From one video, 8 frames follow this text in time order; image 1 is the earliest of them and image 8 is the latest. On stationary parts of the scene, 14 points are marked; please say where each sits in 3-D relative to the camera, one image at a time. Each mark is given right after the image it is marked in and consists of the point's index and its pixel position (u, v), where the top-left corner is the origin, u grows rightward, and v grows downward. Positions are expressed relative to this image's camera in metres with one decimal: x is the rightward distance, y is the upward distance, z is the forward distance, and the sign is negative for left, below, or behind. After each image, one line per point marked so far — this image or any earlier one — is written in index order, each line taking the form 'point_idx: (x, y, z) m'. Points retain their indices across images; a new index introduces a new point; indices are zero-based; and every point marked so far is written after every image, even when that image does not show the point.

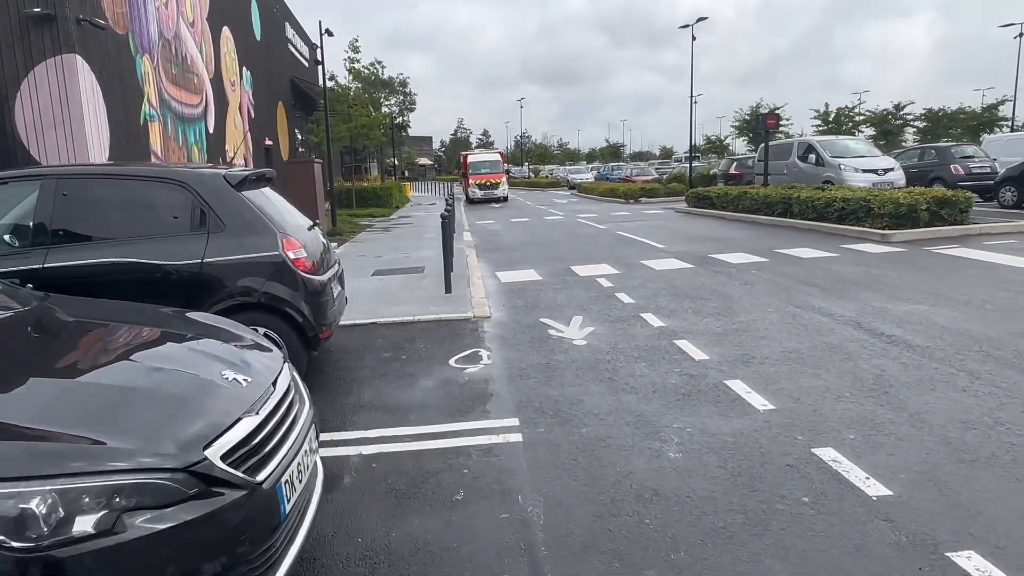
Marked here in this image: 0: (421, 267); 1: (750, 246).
0: (-1.5, +0.3, +11.9) m
1: (+4.3, +0.8, +12.7) m
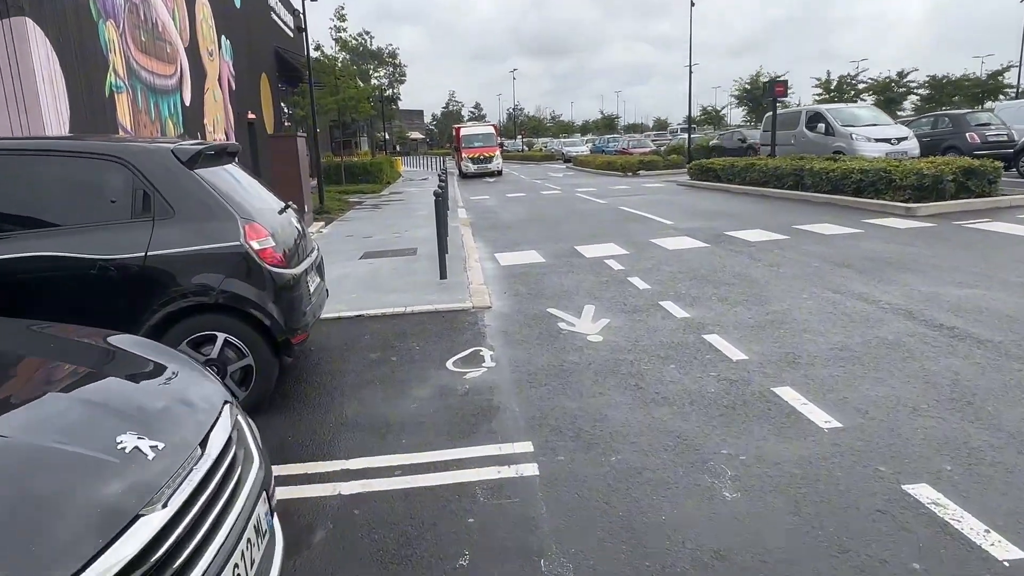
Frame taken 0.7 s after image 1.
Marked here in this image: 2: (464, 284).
0: (-1.5, +0.6, +11.1) m
1: (+4.3, +1.1, +11.9) m
2: (-0.5, 0.0, +8.0) m
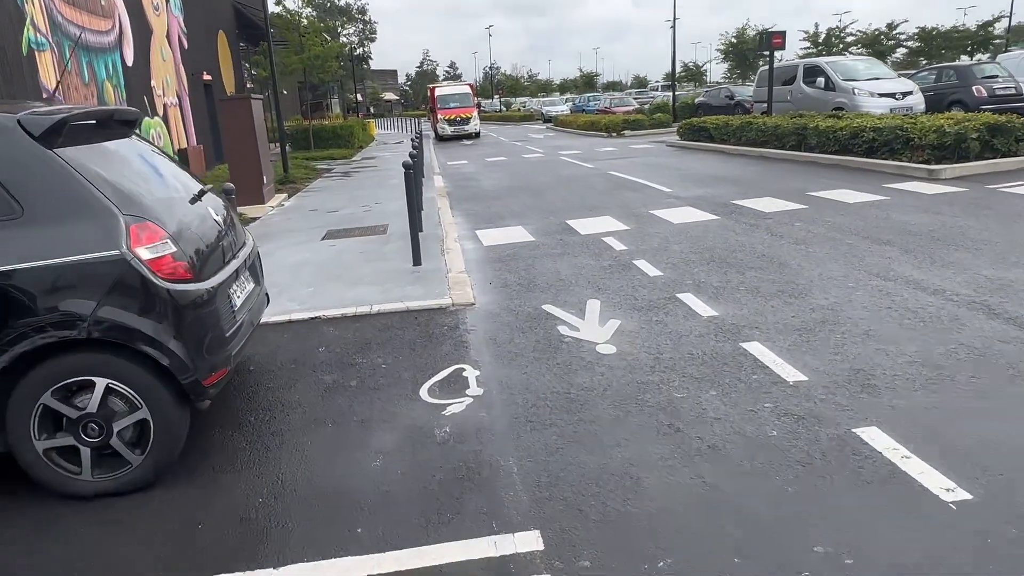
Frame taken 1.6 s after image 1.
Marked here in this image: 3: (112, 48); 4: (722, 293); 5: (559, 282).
0: (-1.8, +0.9, +9.8) m
1: (+4.0, +1.5, +10.8) m
2: (-0.7, +0.2, +6.8) m
3: (-8.1, +4.8, +14.1) m
4: (+1.6, 0.0, +5.5) m
5: (+0.4, +0.1, +6.3) m
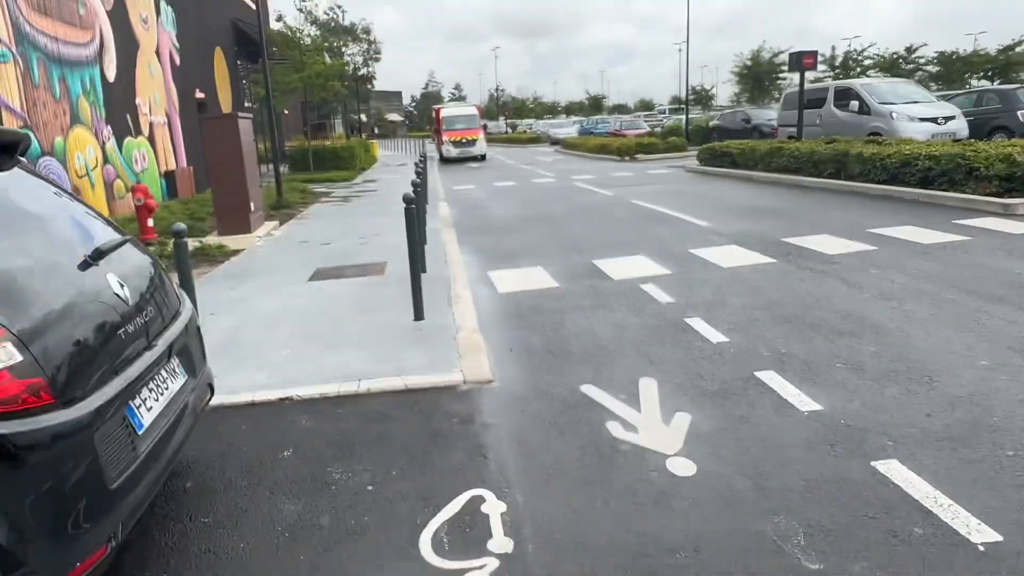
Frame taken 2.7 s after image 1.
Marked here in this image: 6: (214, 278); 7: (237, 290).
0: (-1.6, +0.3, +8.6) m
1: (+4.2, +0.9, +9.5) m
2: (-0.5, -0.3, +5.5) m
3: (-7.8, +4.2, +13.0) m
4: (+1.8, -0.5, +4.2) m
5: (+0.6, -0.4, +5.0) m
6: (-3.6, +0.1, +8.5) m
7: (-3.0, 0.0, +7.7) m
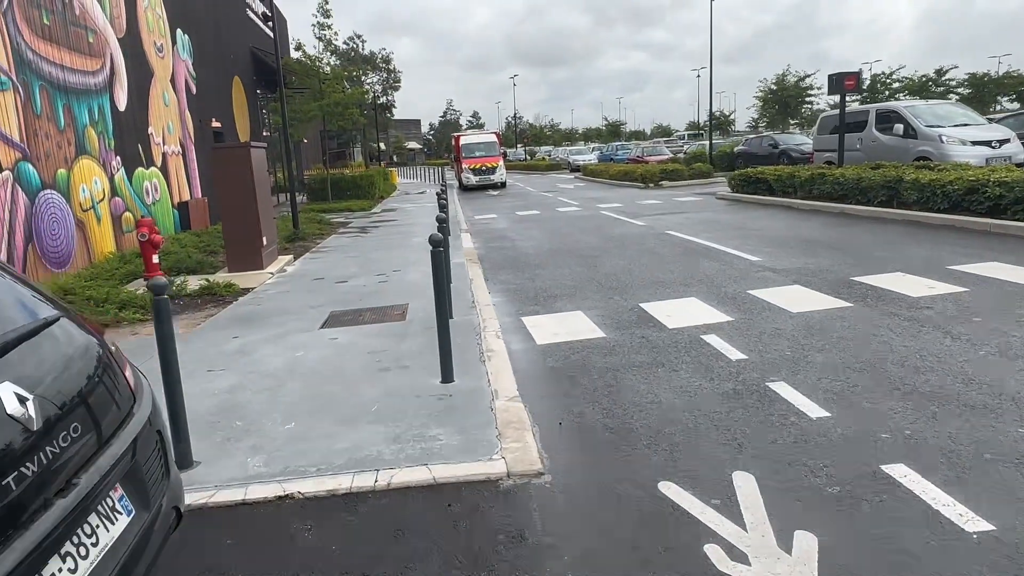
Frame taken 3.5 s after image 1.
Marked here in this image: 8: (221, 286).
0: (-1.2, -0.2, +7.7) m
1: (+4.6, +0.4, +8.5) m
2: (-0.2, -0.7, +4.6) m
3: (-7.3, +3.5, +12.5) m
4: (+2.1, -0.8, +3.3) m
5: (+0.9, -0.8, +4.1) m
6: (-3.2, -0.4, +7.7) m
7: (-2.6, -0.5, +6.8) m
8: (-3.9, 0.0, +9.6) m
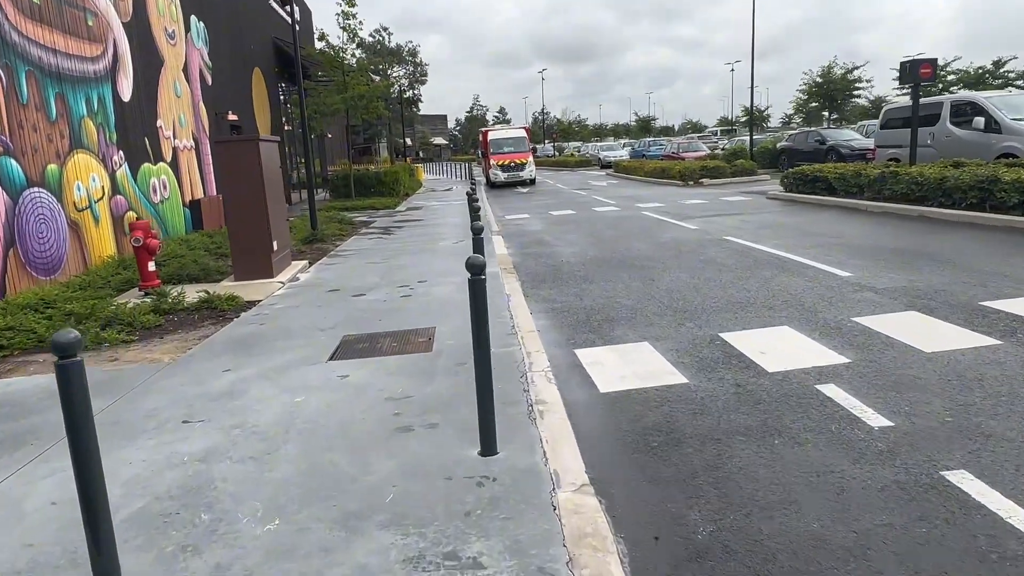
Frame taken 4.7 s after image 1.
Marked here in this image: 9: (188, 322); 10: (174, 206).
0: (-0.7, -0.4, +6.4) m
1: (+5.1, +0.1, +7.1) m
2: (+0.1, -0.9, +3.3) m
3: (-6.7, +3.4, +11.4) m
4: (+2.4, -1.1, +1.9) m
5: (+1.2, -1.0, +2.7) m
6: (-2.8, -0.5, +6.5) m
7: (-2.2, -0.7, +5.6) m
8: (-3.4, -0.1, +8.4) m
9: (-3.6, -0.4, +7.8) m
10: (-6.9, +1.7, +14.3) m
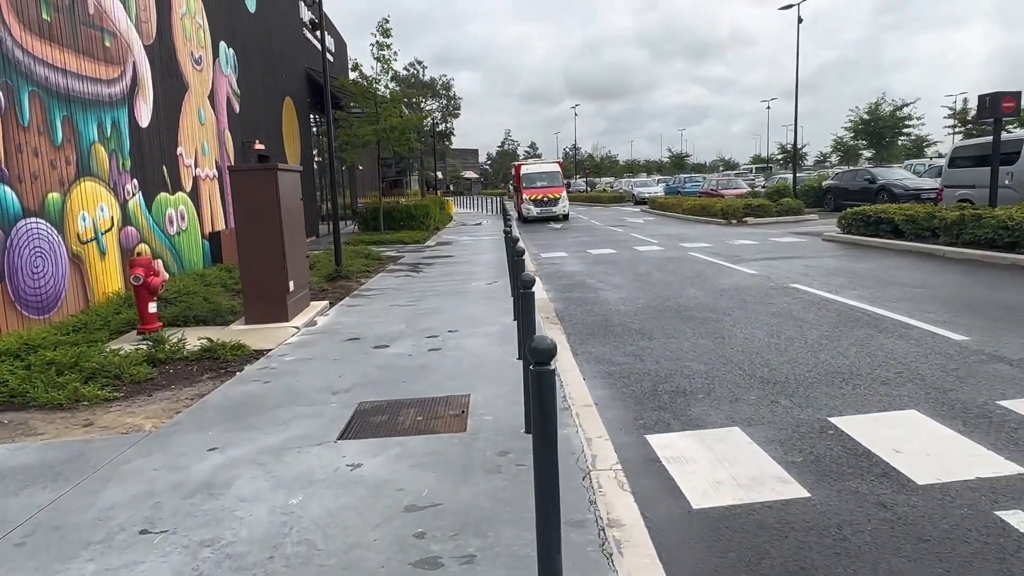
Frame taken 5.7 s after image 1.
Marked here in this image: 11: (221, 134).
0: (-0.4, -0.8, +5.3) m
1: (+5.5, -0.5, +5.7) m
2: (+0.4, -1.3, +2.1) m
3: (-6.0, +2.8, +10.7) m
4: (+2.6, -1.4, +0.6) m
5: (+1.4, -1.3, +1.5) m
6: (-2.4, -1.0, +5.5) m
7: (-1.9, -1.0, +4.5) m
8: (-3.0, -0.6, +7.4) m
9: (-3.2, -0.8, +6.8) m
10: (-6.2, +1.0, +13.5) m
11: (-6.4, +3.4, +15.5) m
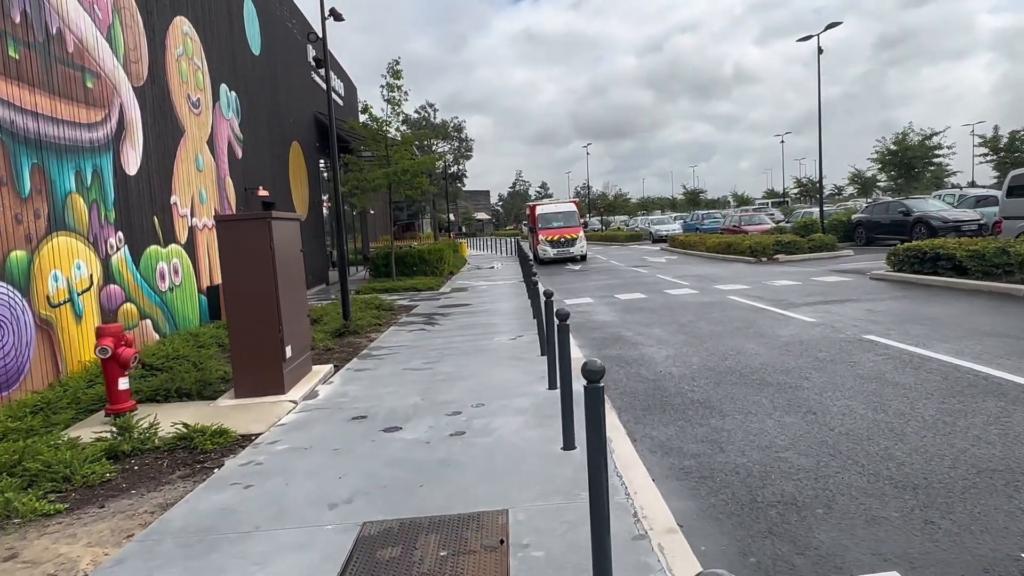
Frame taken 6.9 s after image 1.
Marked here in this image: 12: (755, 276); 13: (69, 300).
0: (-0.1, -1.3, +4.0) m
1: (+5.8, -0.8, +4.3) m
2: (+0.6, -1.5, +0.8) m
3: (-5.7, +1.9, +9.7) m
4: (+2.8, -1.5, -0.8) m
5: (+1.7, -1.5, +0.1) m
6: (-2.1, -1.5, +4.2) m
7: (-1.6, -1.5, +3.2) m
8: (-2.6, -1.3, +6.1) m
9: (-2.8, -1.5, +5.5) m
10: (-5.7, -0.1, +12.4) m
11: (-6.0, +2.2, +14.5) m
12: (+6.3, +0.3, +18.3) m
13: (-5.5, -0.2, +8.7) m
